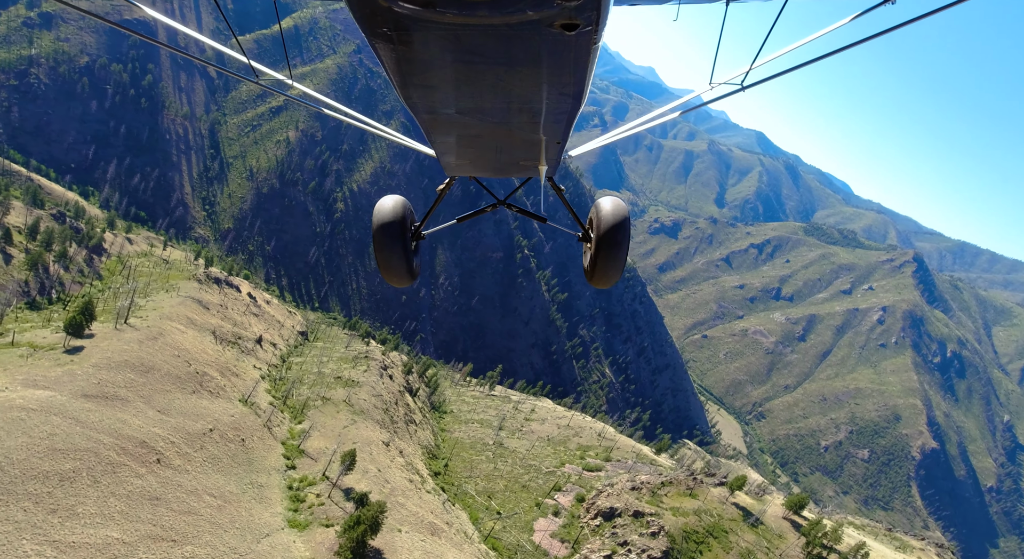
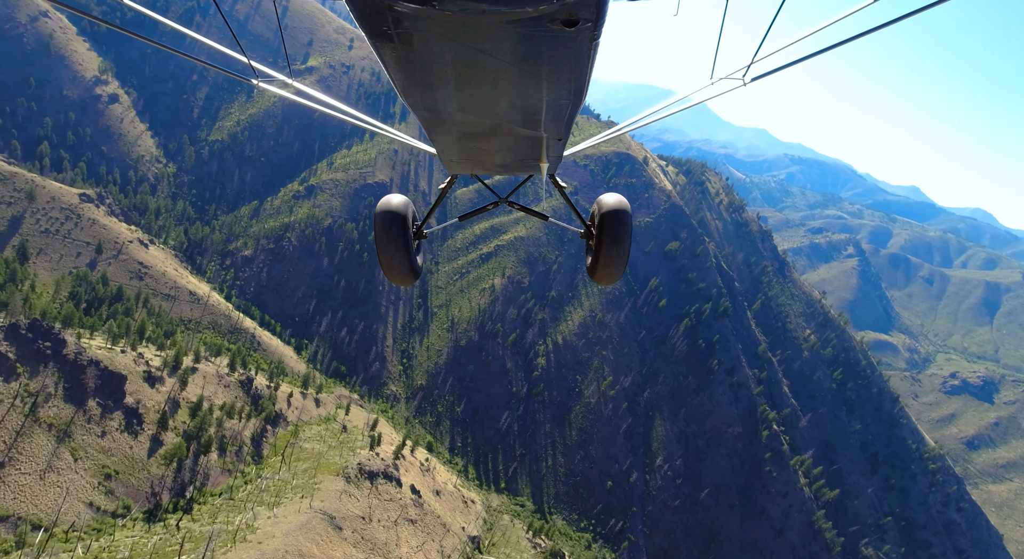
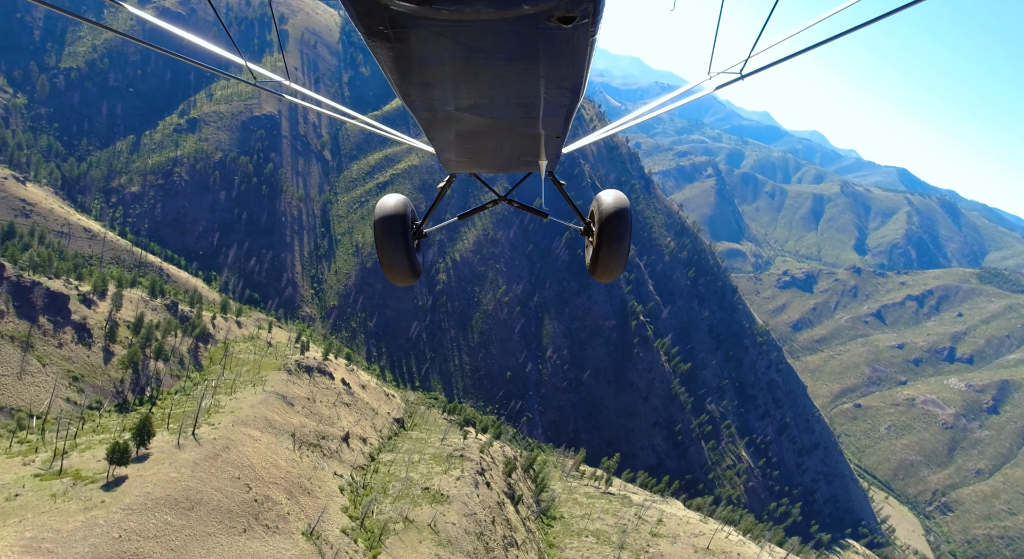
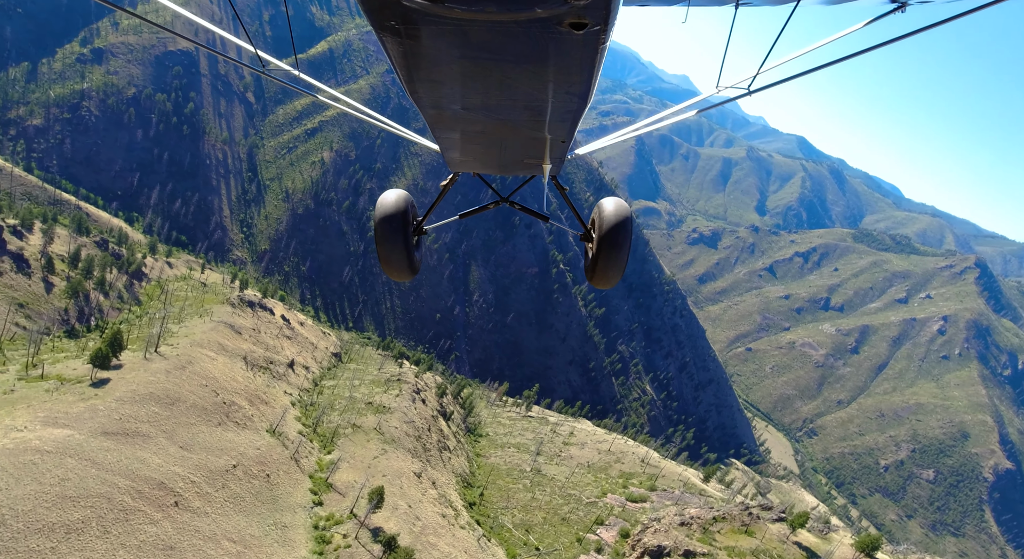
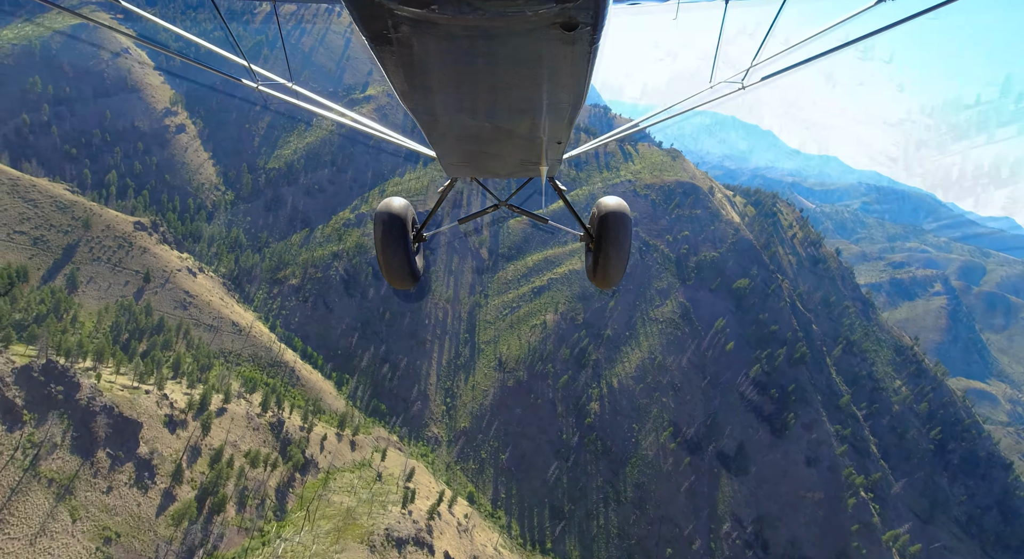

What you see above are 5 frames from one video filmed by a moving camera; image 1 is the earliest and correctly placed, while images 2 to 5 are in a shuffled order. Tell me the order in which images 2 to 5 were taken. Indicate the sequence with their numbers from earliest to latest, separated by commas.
4, 3, 2, 5
